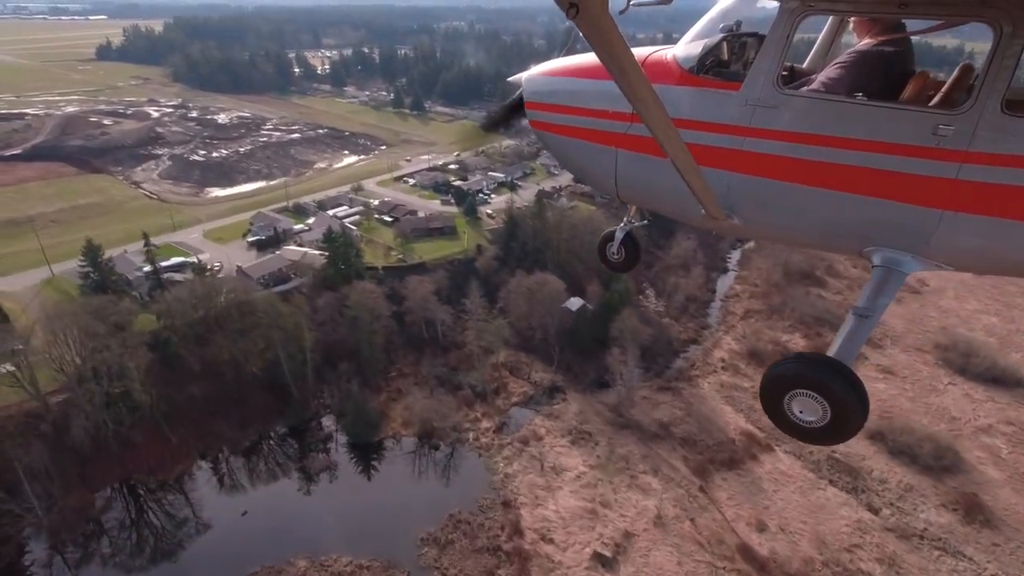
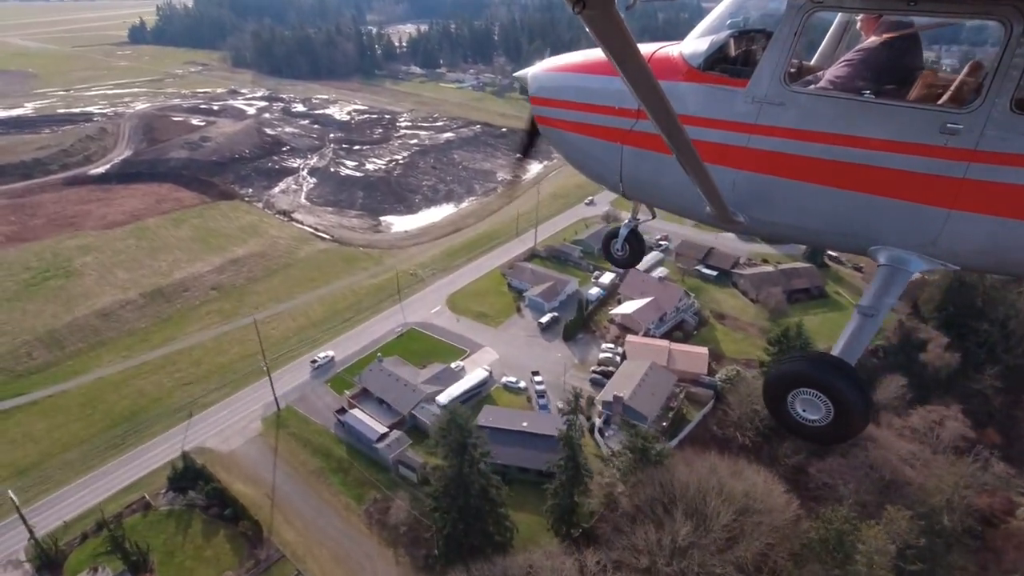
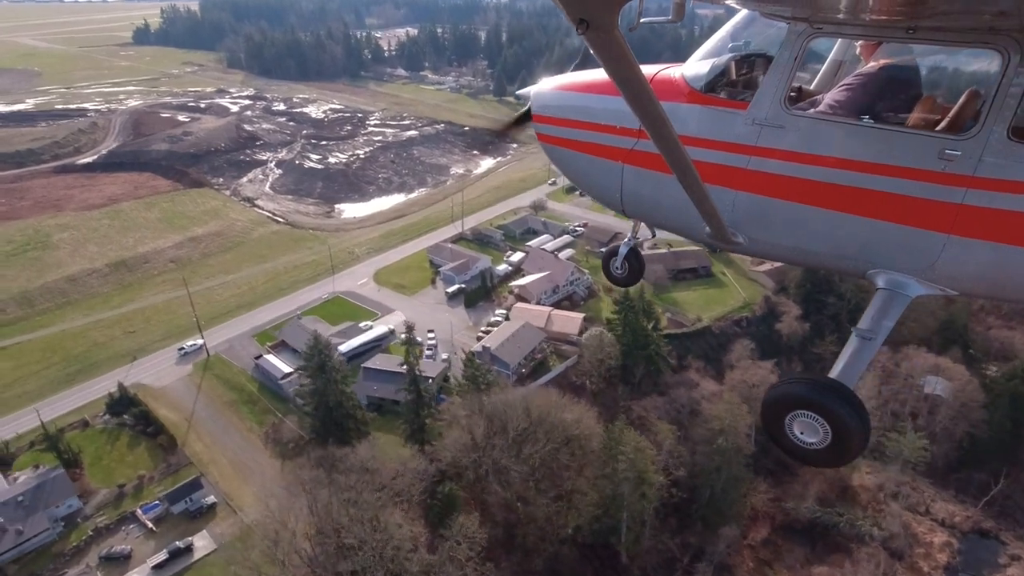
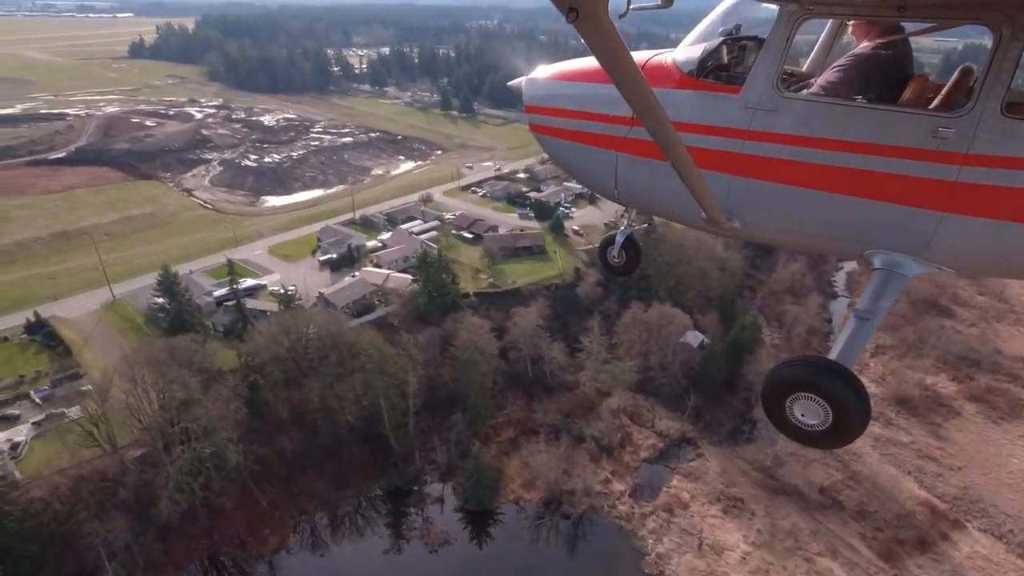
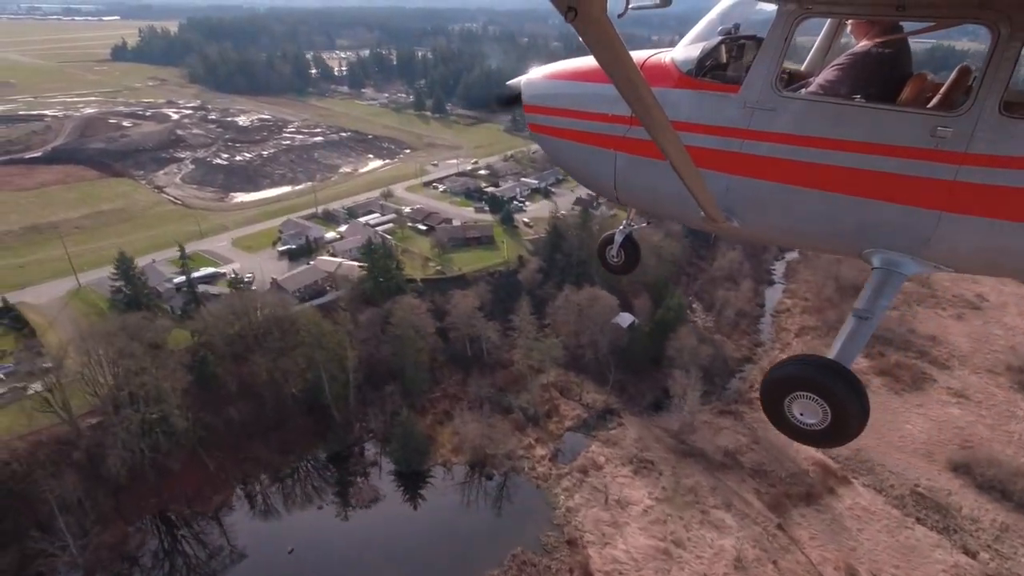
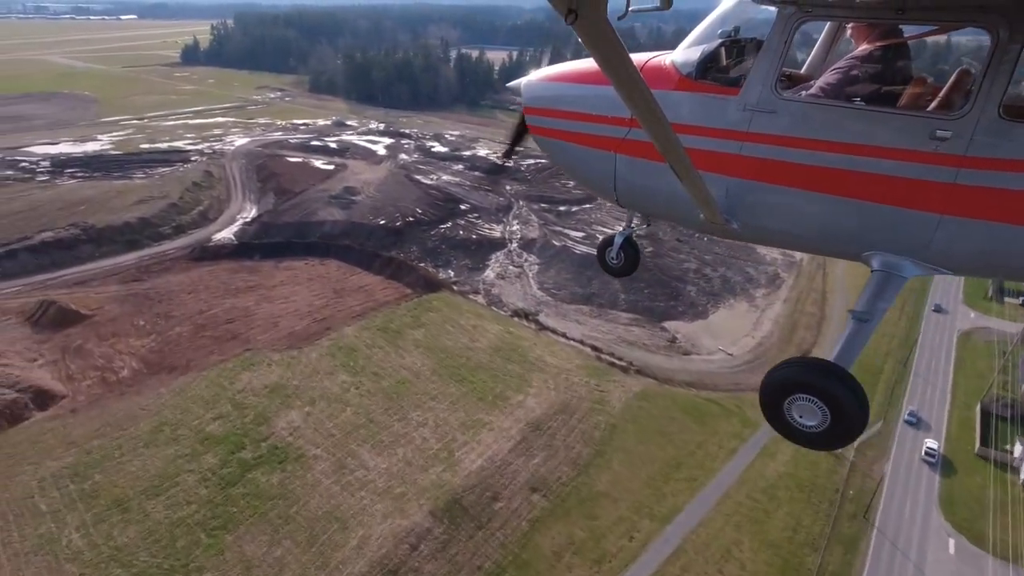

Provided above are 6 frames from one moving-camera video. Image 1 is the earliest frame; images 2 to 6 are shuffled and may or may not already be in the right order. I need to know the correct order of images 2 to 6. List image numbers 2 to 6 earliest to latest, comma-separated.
5, 4, 3, 2, 6
